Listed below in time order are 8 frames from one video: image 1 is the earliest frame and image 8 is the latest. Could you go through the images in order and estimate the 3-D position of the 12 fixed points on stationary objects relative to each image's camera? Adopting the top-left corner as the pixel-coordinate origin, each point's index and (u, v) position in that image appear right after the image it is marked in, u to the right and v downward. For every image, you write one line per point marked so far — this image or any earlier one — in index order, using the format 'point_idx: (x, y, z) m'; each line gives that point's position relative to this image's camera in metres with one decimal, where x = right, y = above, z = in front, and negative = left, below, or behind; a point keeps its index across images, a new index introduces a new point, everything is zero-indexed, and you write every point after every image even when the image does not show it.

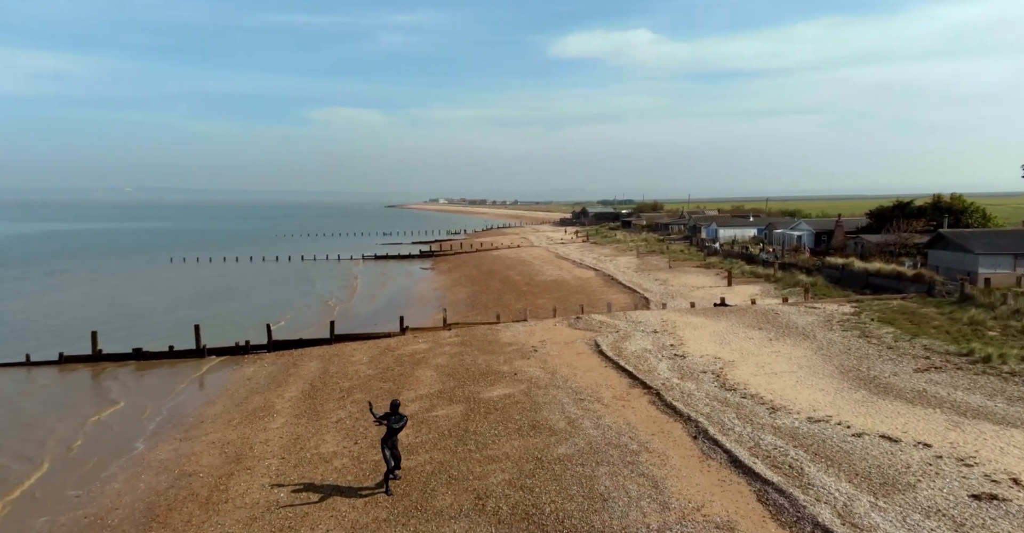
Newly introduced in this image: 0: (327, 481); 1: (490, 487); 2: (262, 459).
0: (-4.4, -5.2, +16.0) m
1: (-0.5, -4.8, +14.6) m
2: (-6.8, -5.3, +18.4) m
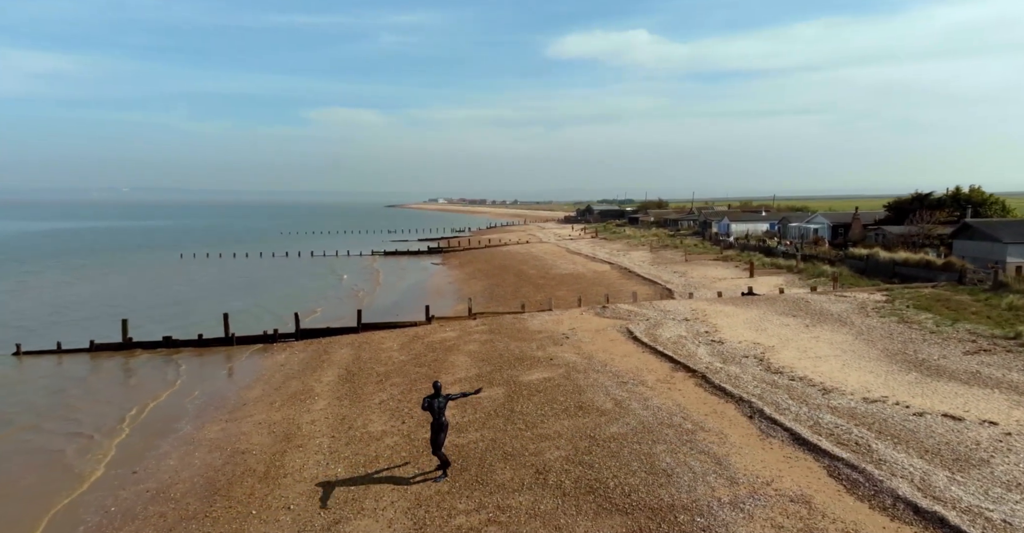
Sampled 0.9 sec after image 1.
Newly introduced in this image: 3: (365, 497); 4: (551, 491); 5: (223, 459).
0: (-3.1, -4.6, +16.0) m
1: (+0.8, -4.2, +14.5) m
2: (-5.5, -4.7, +18.4) m
3: (-2.8, -4.6, +12.7) m
4: (+0.7, -4.3, +12.9) m
5: (-7.1, -4.8, +16.7) m
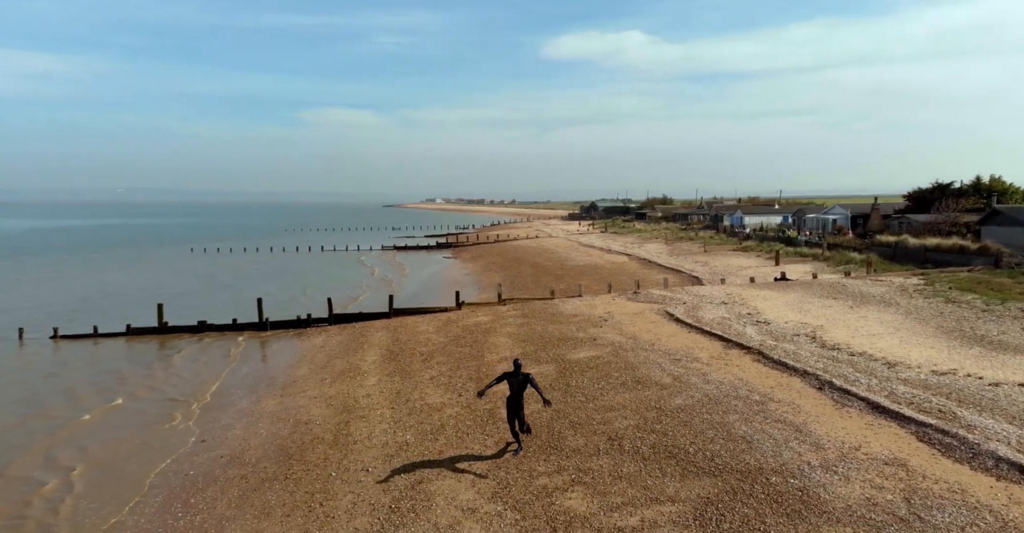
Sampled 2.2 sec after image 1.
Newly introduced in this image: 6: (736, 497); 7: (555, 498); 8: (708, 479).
0: (-1.5, -3.9, +16.0) m
1: (+2.3, -3.5, +14.4) m
2: (-3.9, -4.0, +18.4) m
3: (-1.3, -3.9, +12.7) m
4: (+2.2, -3.6, +12.8) m
5: (-5.5, -4.0, +16.8) m
6: (+3.4, -3.5, +10.3) m
7: (+0.7, -3.8, +11.0) m
8: (+3.3, -3.5, +11.1) m
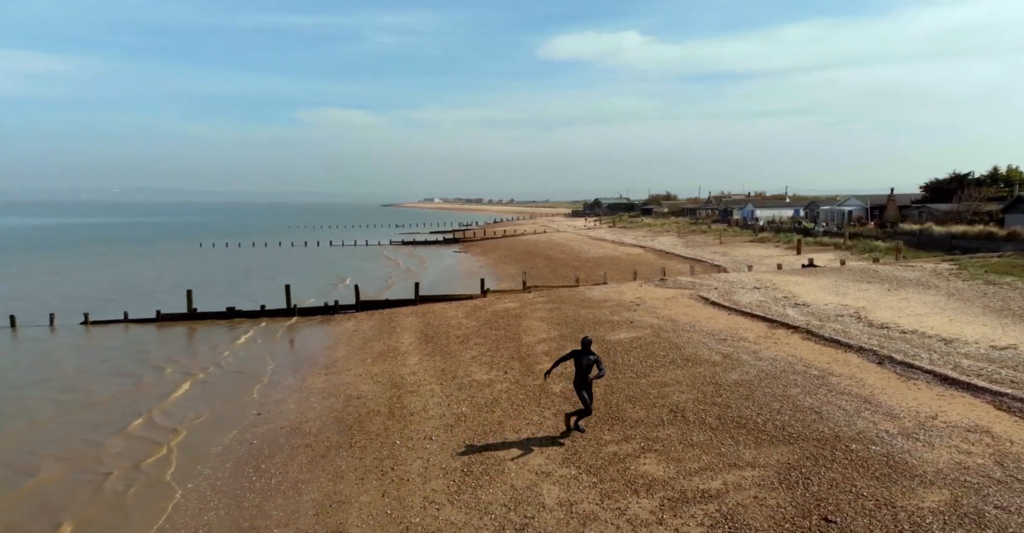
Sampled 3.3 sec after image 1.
0: (-0.3, -3.2, +15.9) m
1: (+3.5, -2.9, +14.2) m
2: (-2.5, -3.3, +18.4) m
3: (-0.1, -3.3, +12.6) m
4: (+3.4, -3.0, +12.6) m
5: (-4.2, -3.4, +16.8) m
6: (+4.6, -2.9, +10.1) m
7: (+1.9, -3.2, +10.8) m
8: (+4.4, -2.9, +11.0) m
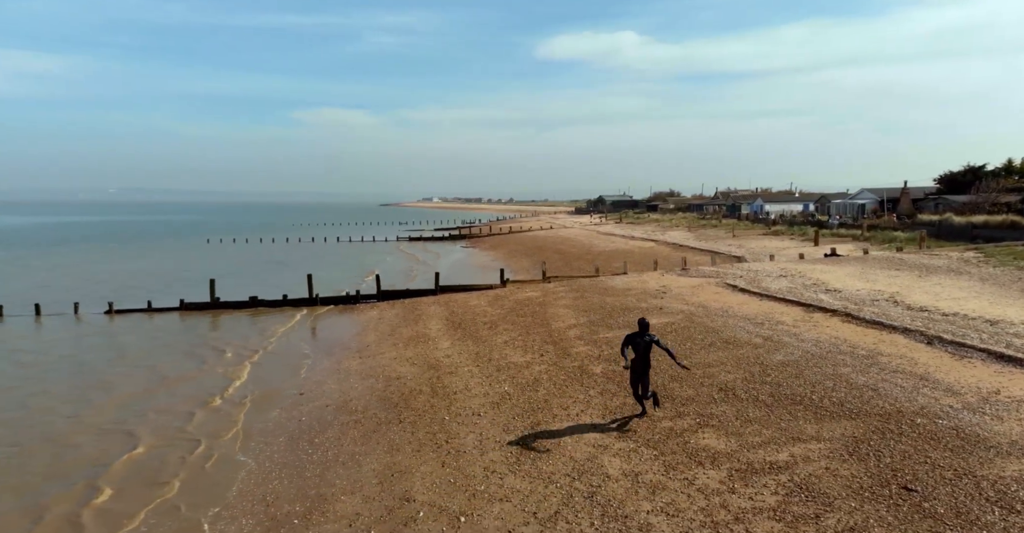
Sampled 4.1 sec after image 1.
0: (+0.7, -2.7, +15.8) m
1: (+4.5, -2.4, +14.0) m
2: (-1.5, -2.8, +18.3) m
3: (+0.8, -2.8, +12.5) m
4: (+4.4, -2.5, +12.4) m
5: (-3.2, -2.9, +16.8) m
6: (+5.5, -2.5, +9.9) m
7: (+2.8, -2.7, +10.7) m
8: (+5.4, -2.5, +10.8) m
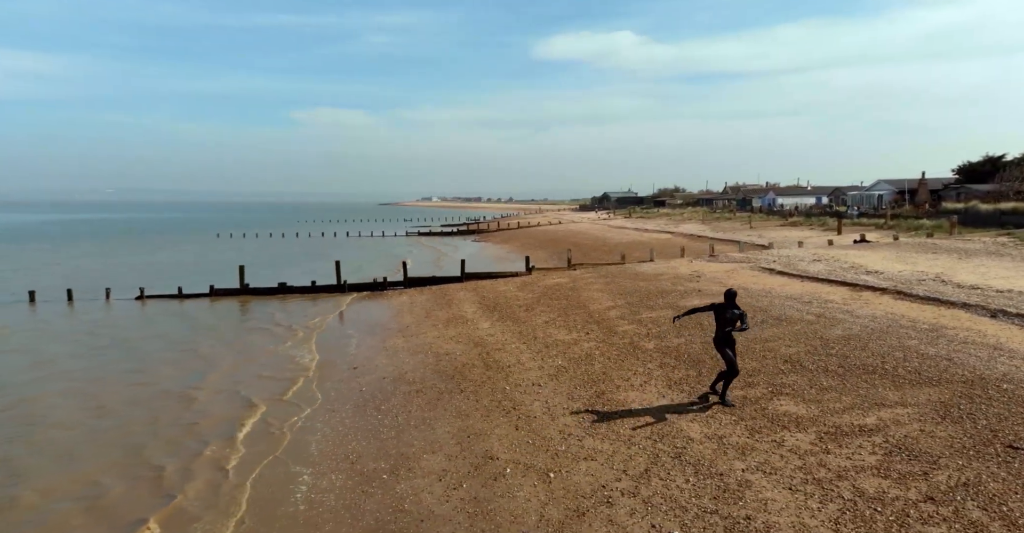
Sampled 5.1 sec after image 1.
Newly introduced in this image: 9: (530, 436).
0: (+2.0, -2.1, +15.6) m
1: (+5.7, -1.8, +13.8) m
2: (-0.2, -2.1, +18.2) m
3: (+2.0, -2.2, +12.3) m
4: (+5.5, -1.9, +12.2) m
5: (-2.0, -2.3, +16.7) m
6: (+6.6, -1.9, +9.6) m
7: (+3.9, -2.1, +10.4) m
8: (+6.5, -1.9, +10.5) m
9: (+0.3, -2.5, +9.8) m
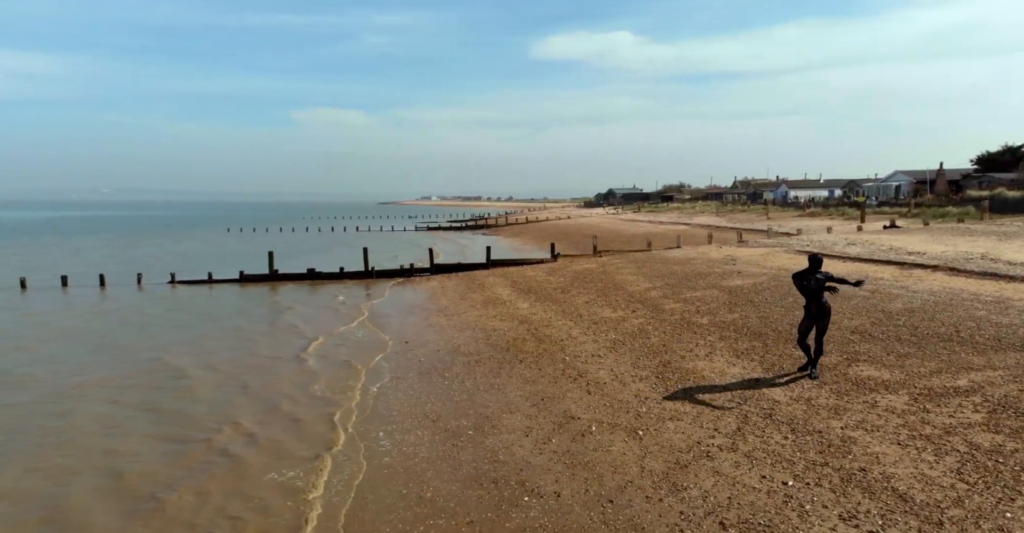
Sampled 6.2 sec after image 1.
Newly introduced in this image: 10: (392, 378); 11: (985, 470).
0: (+3.2, -1.5, +15.4) m
1: (+6.9, -1.2, +13.4) m
2: (+1.1, -1.5, +18.0) m
3: (+3.1, -1.6, +12.1) m
4: (+6.7, -1.3, +11.8) m
5: (-0.7, -1.6, +16.5) m
6: (+7.6, -1.3, +9.3) m
7: (+5.0, -1.5, +10.2) m
8: (+7.6, -1.3, +10.1) m
9: (+1.3, -1.9, +9.6) m
10: (-2.1, -1.8, +11.2) m
11: (+4.3, -1.9, +6.2) m
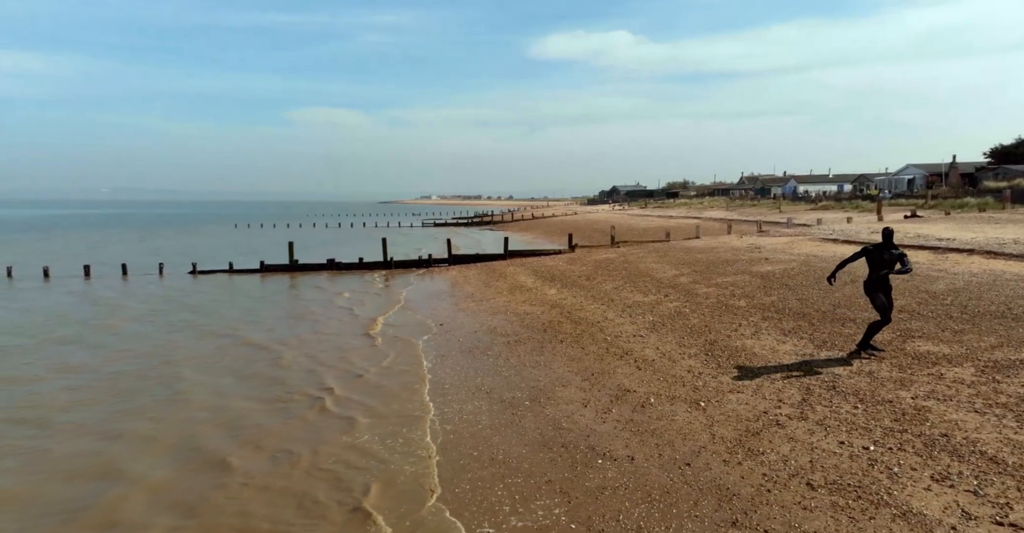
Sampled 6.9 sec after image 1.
0: (+4.0, -1.1, +15.2) m
1: (+7.6, -0.7, +13.2) m
2: (+1.9, -1.0, +17.8) m
3: (+3.8, -1.2, +11.9) m
4: (+7.4, -0.9, +11.6) m
5: (+0.1, -1.2, +16.4) m
6: (+8.3, -0.9, +9.0) m
7: (+5.7, -1.2, +10.0) m
8: (+8.3, -0.9, +9.9) m
9: (+2.1, -1.5, +9.5) m
10: (-1.4, -1.4, +11.1) m
11: (+5.0, -1.5, +6.0) m
